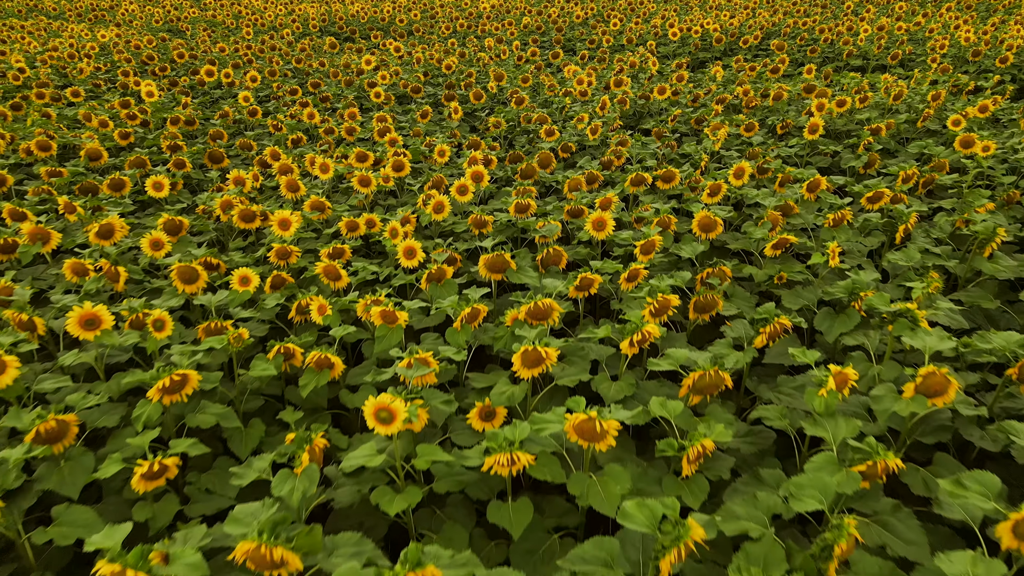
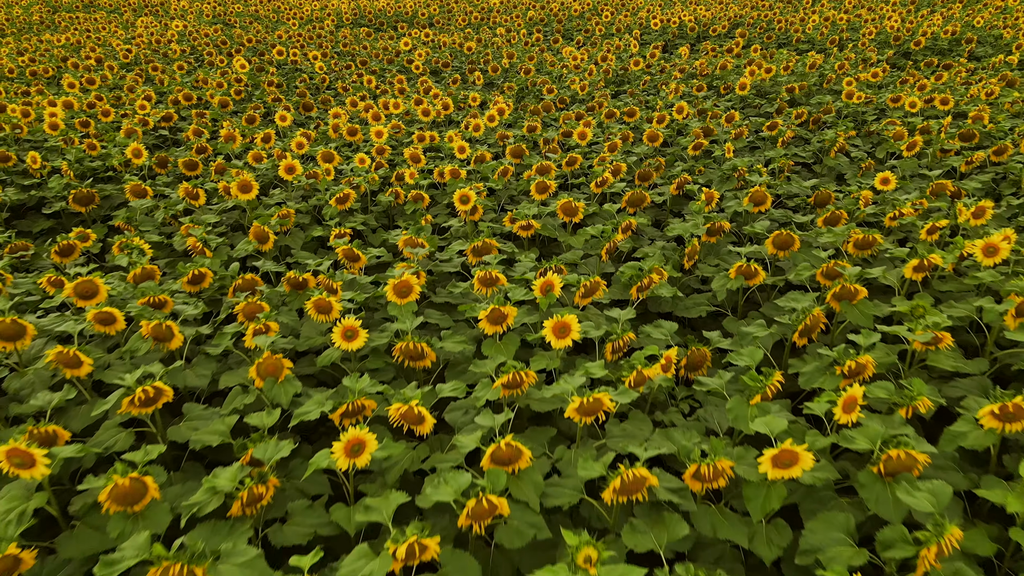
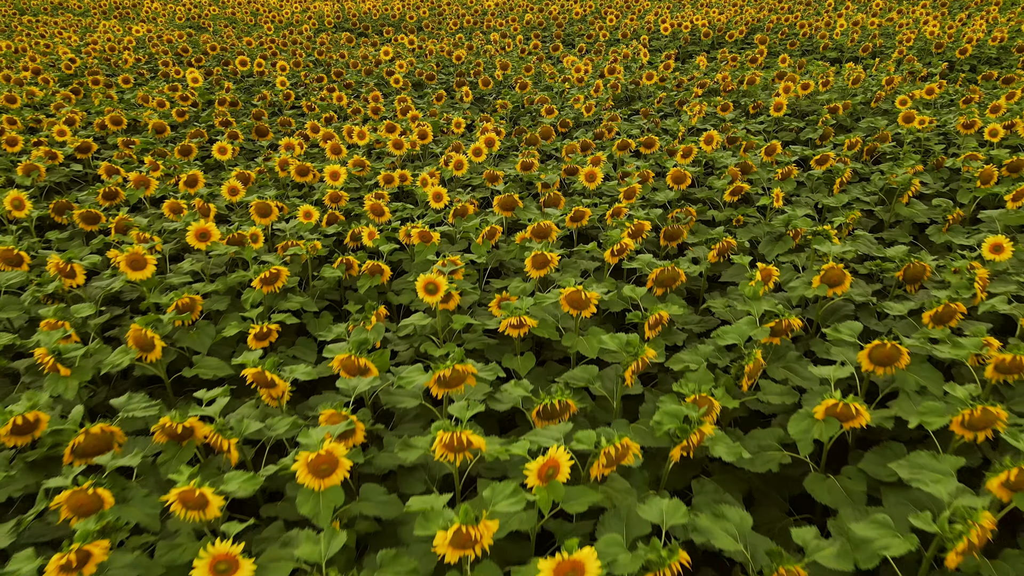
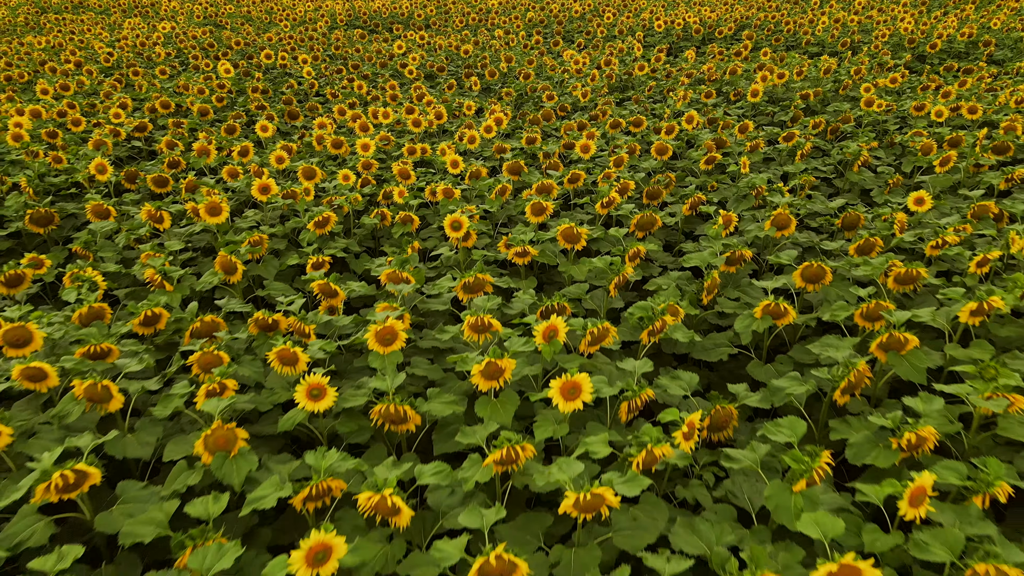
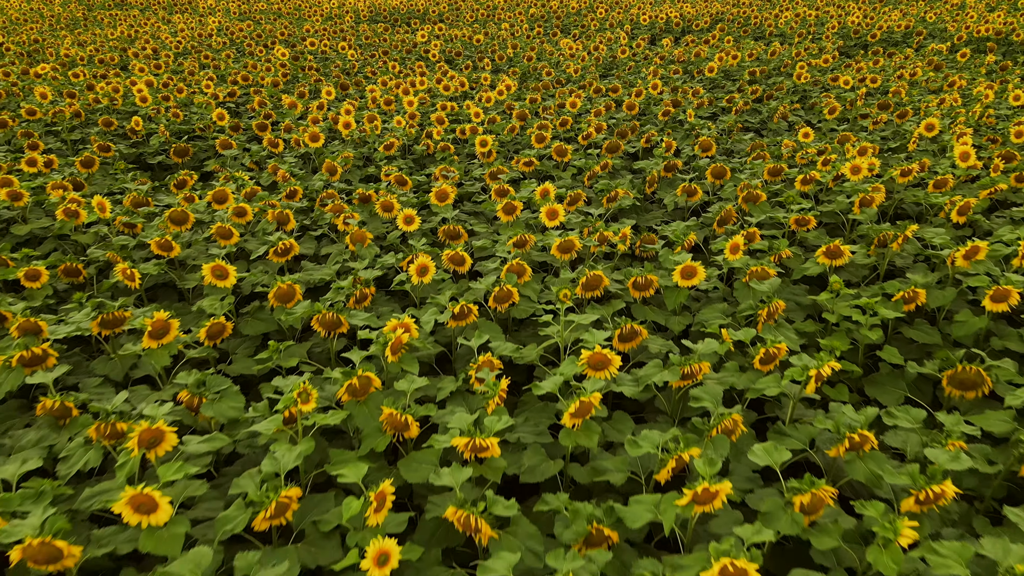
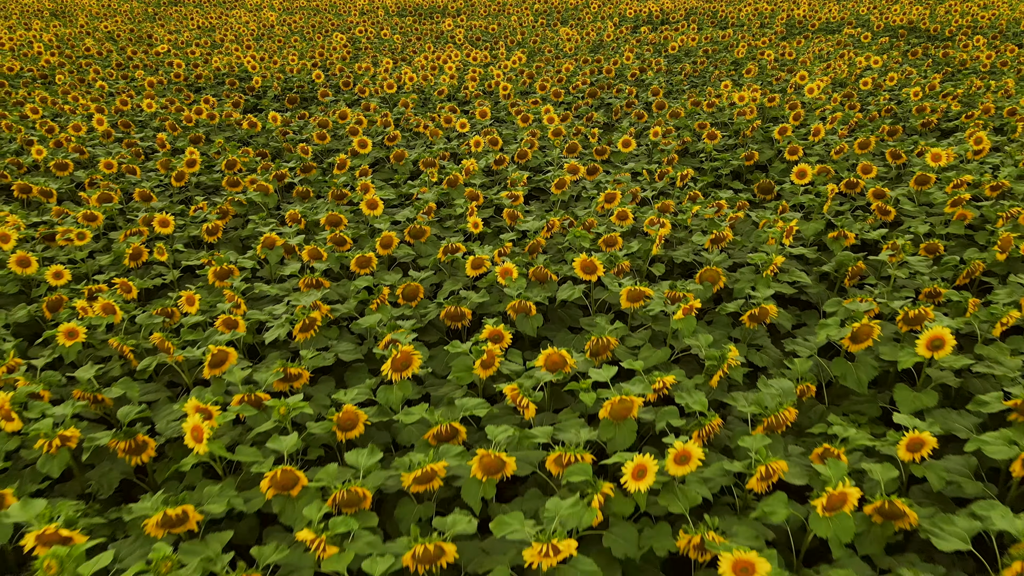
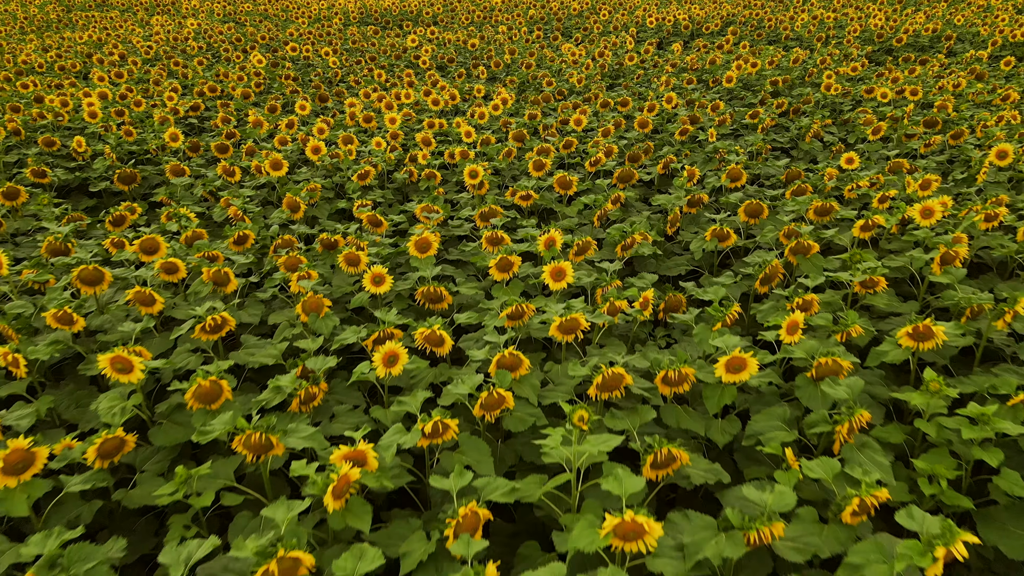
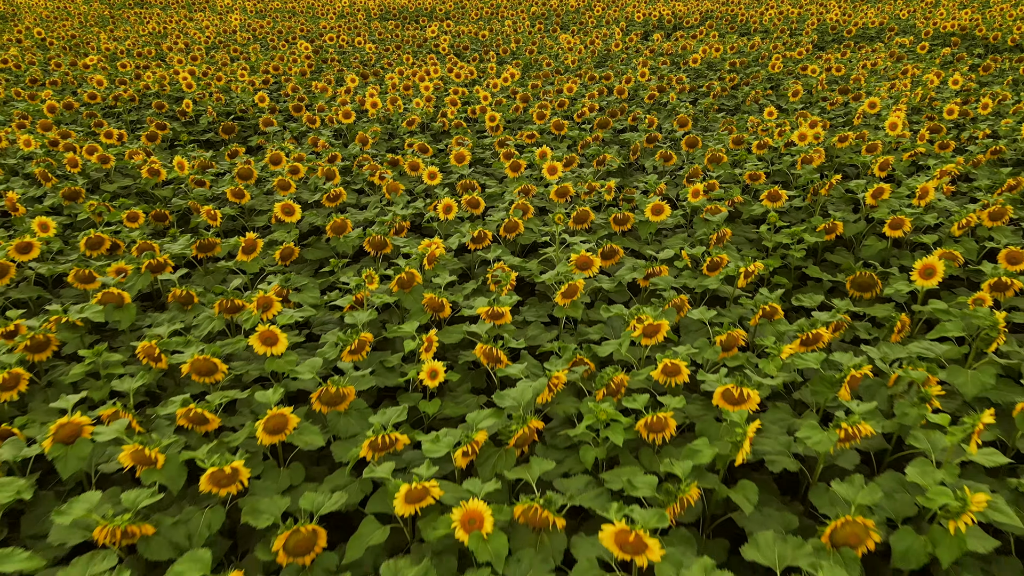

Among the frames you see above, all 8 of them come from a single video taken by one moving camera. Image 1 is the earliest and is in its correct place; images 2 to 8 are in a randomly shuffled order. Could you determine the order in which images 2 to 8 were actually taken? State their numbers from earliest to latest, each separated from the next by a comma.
3, 4, 2, 7, 5, 8, 6
